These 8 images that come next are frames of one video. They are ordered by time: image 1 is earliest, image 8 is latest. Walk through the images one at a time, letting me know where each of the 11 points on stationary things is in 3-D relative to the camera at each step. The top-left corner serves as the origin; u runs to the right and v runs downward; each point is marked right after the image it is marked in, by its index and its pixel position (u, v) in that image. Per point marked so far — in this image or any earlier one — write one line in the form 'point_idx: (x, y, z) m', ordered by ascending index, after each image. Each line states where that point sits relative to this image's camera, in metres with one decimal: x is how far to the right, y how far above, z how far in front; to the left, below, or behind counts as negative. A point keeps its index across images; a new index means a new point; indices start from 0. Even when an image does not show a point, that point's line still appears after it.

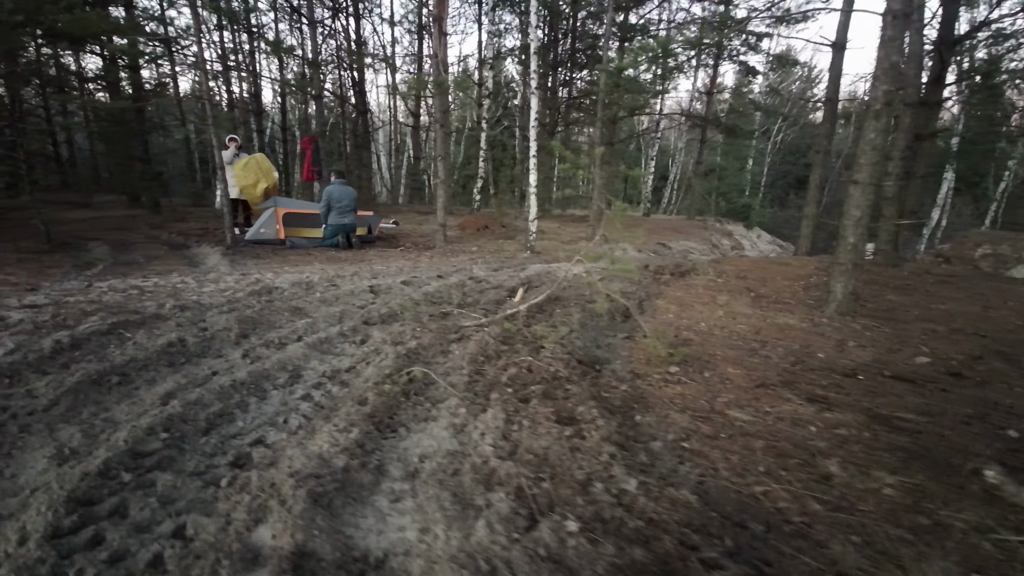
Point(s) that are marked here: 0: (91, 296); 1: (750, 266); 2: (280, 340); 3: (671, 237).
0: (-4.3, -0.1, +4.9) m
1: (+4.0, +0.4, +7.9) m
2: (-2.1, -0.5, +4.4) m
3: (+4.6, +1.5, +13.8) m
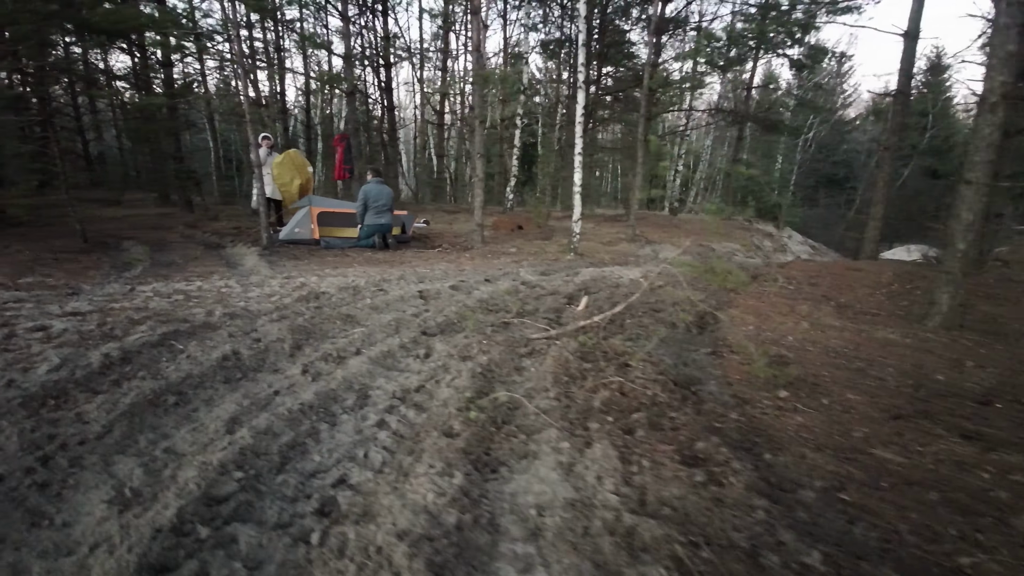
0: (-3.6, -0.1, +4.6) m
1: (+4.7, +0.3, +7.4) m
2: (-1.5, -0.6, +4.1) m
3: (+5.6, +1.4, +13.3) m
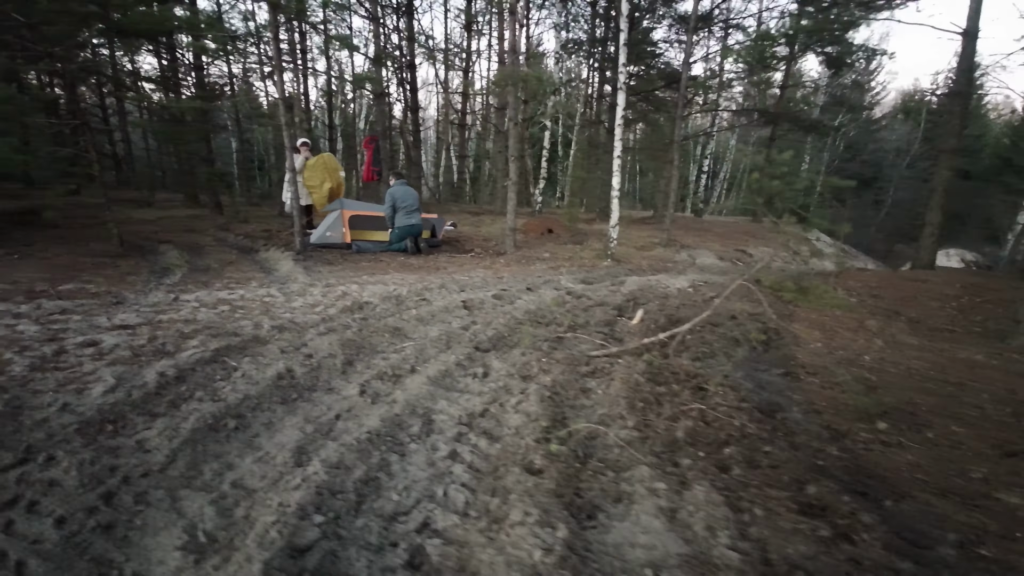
0: (-3.1, -0.2, +4.5) m
1: (+5.3, +0.1, +7.0) m
2: (-1.0, -0.7, +3.9) m
3: (+6.4, +1.2, +12.9) m
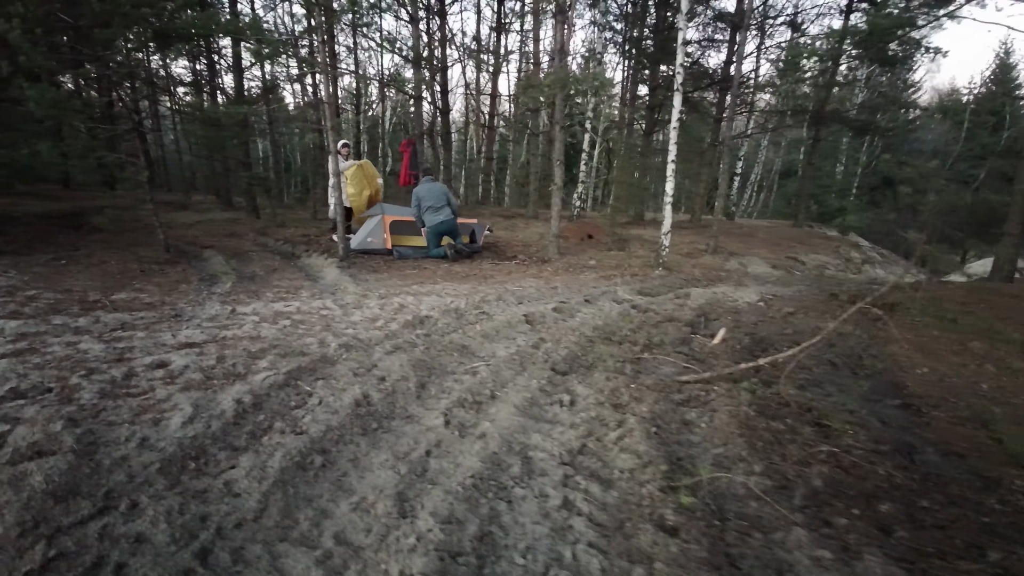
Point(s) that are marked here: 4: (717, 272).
0: (-2.4, -0.4, +4.3) m
1: (+6.1, -0.1, +6.5) m
2: (-0.3, -0.8, +3.6) m
3: (+7.4, +1.0, +12.3) m
4: (+3.9, +0.3, +9.2) m
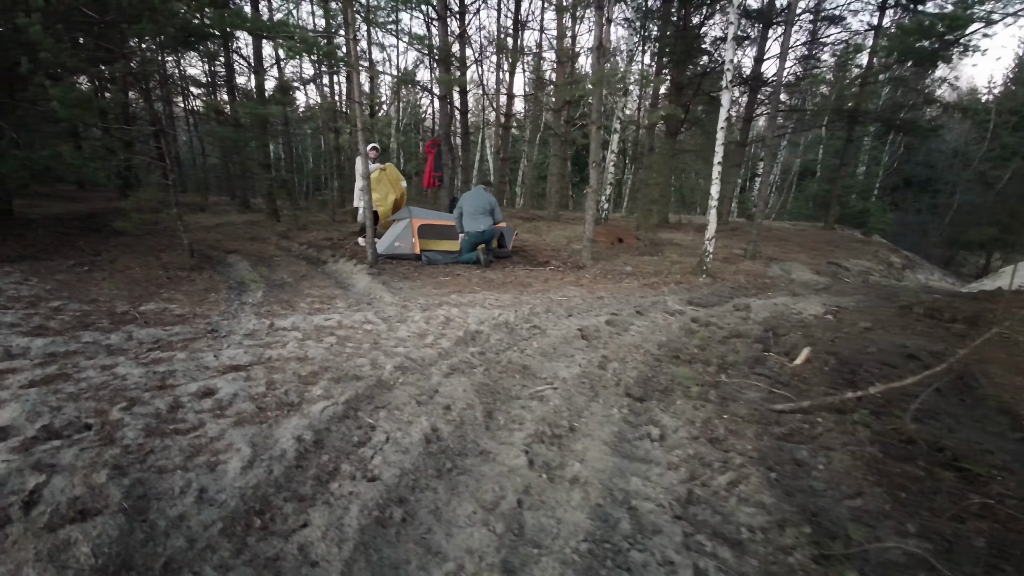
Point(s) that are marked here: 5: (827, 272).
0: (-1.8, -0.5, +4.0) m
1: (+6.7, -0.3, +6.0) m
2: (+0.3, -0.9, +3.2) m
3: (+8.1, +0.8, +11.8) m
4: (+4.6, +0.1, +8.7) m
5: (+6.6, +0.3, +10.0) m
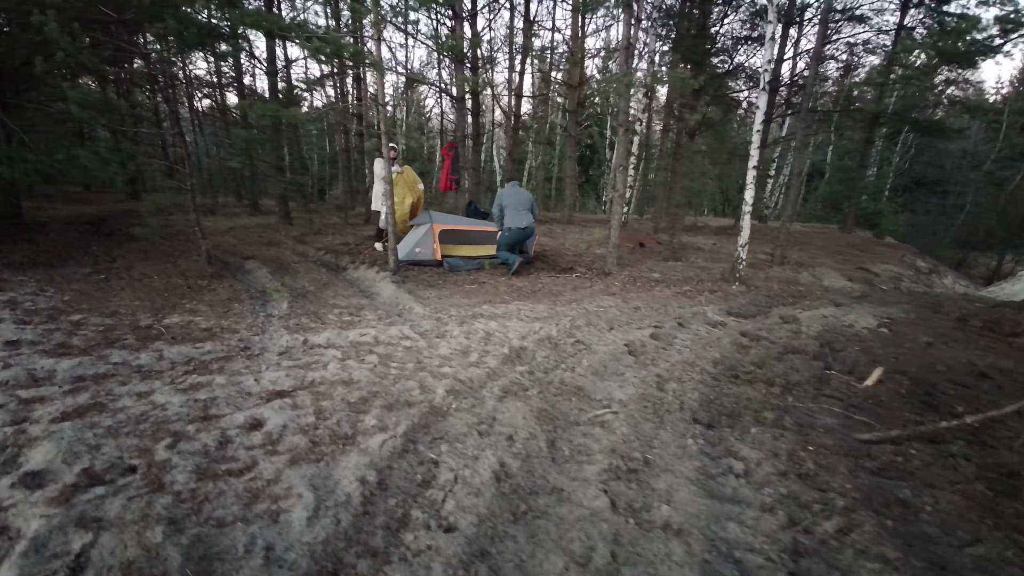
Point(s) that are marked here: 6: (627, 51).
0: (-1.4, -0.6, +3.7) m
1: (+7.2, -0.4, +5.8) m
2: (+0.7, -1.1, +3.0) m
3: (+8.5, +0.7, +11.6) m
4: (+5.0, 0.0, +8.5) m
5: (+7.0, +0.2, +9.7) m
6: (+2.1, +4.5, +9.2) m
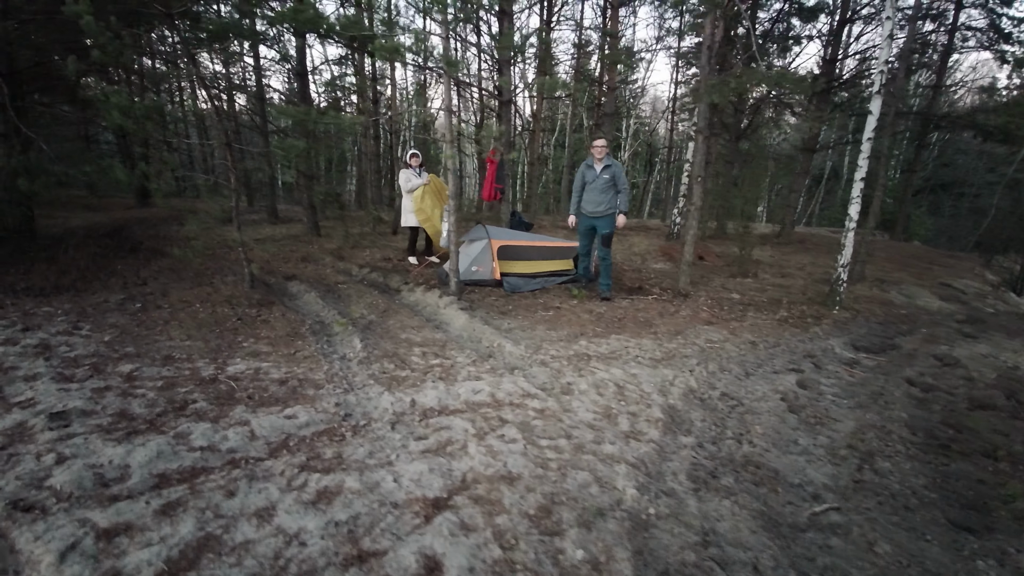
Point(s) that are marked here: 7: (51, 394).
0: (-0.2, -1.0, +2.9) m
1: (+8.3, -0.8, +5.0) m
2: (+1.9, -1.5, +2.2) m
3: (+9.7, +0.3, +10.8) m
4: (+6.2, -0.4, +7.7) m
5: (+8.2, -0.2, +8.9) m
6: (+3.3, +4.2, +8.4) m
7: (-3.4, -0.8, +3.5) m
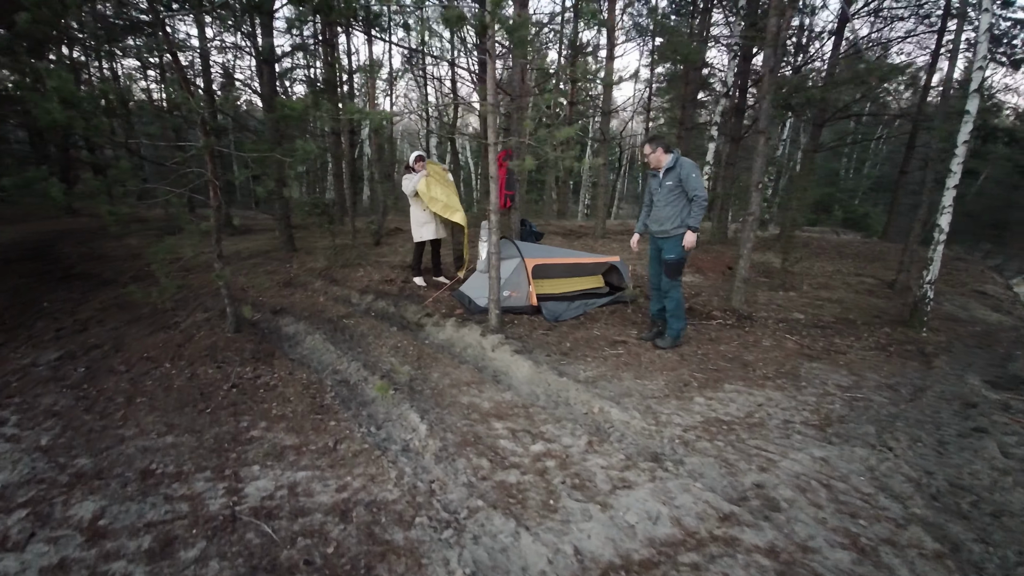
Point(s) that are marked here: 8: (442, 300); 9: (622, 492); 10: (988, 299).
0: (+0.9, -1.4, +1.7) m
1: (+9.2, -0.9, +4.6) m
2: (+3.1, -1.8, +1.1) m
3: (+10.0, +0.2, +10.5) m
4: (+6.8, -0.6, +7.0) m
5: (+8.7, -0.4, +8.5) m
6: (+3.7, +3.8, +7.4) m
7: (-2.3, -1.3, +1.9) m
8: (-1.1, -0.2, +7.2) m
9: (+0.6, -1.2, +2.9) m
10: (+9.1, -0.2, +9.1) m
